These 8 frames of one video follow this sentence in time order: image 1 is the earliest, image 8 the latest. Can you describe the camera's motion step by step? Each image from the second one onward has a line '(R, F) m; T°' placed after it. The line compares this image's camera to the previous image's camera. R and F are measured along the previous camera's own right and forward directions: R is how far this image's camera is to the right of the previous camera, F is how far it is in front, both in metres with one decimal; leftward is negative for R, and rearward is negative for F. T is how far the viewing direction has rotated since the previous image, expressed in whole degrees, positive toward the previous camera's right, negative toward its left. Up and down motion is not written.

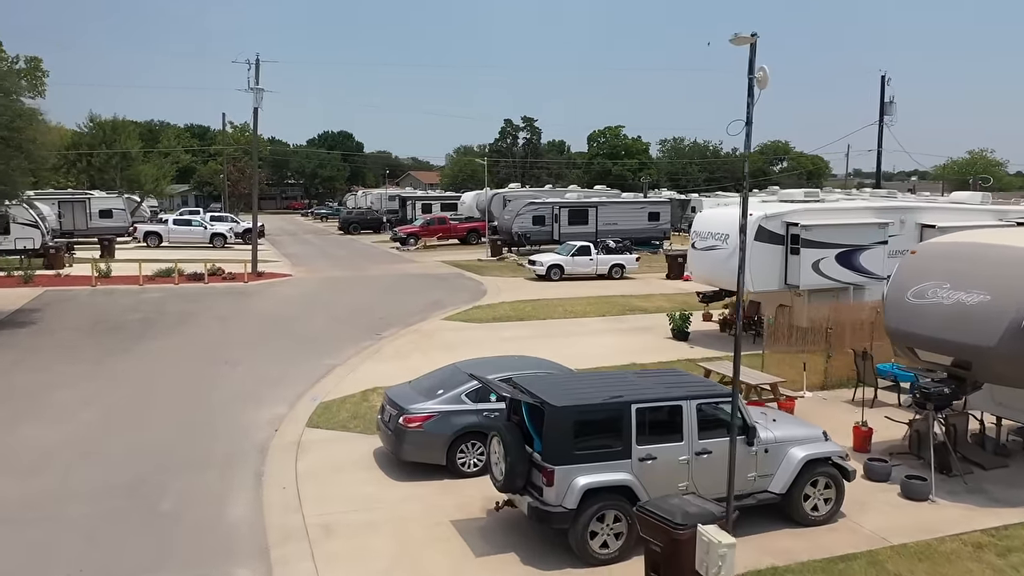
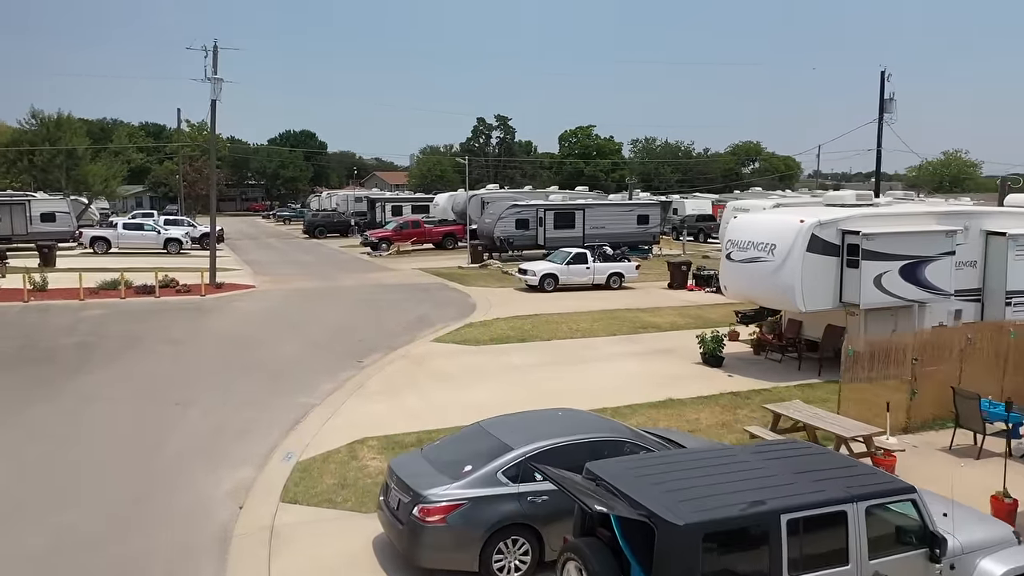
(-0.8, +2.5) m; +3°
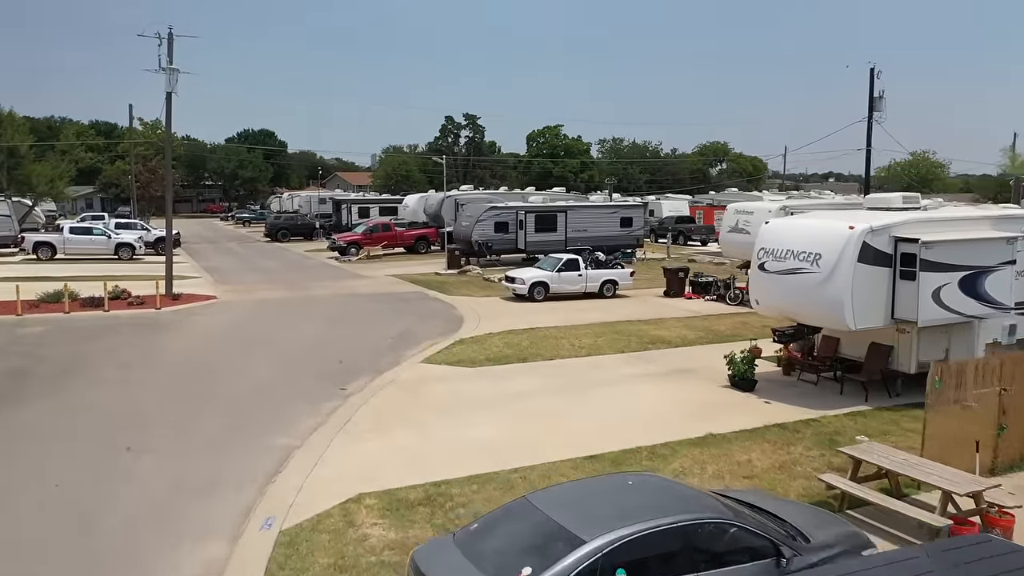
(-0.7, +1.8) m; +3°
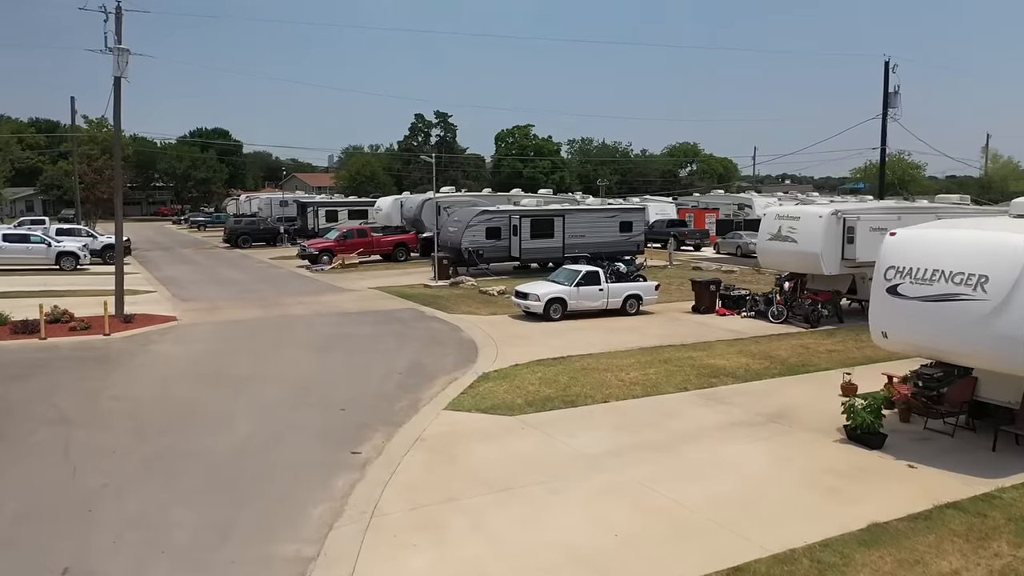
(-1.3, +3.0) m; +3°
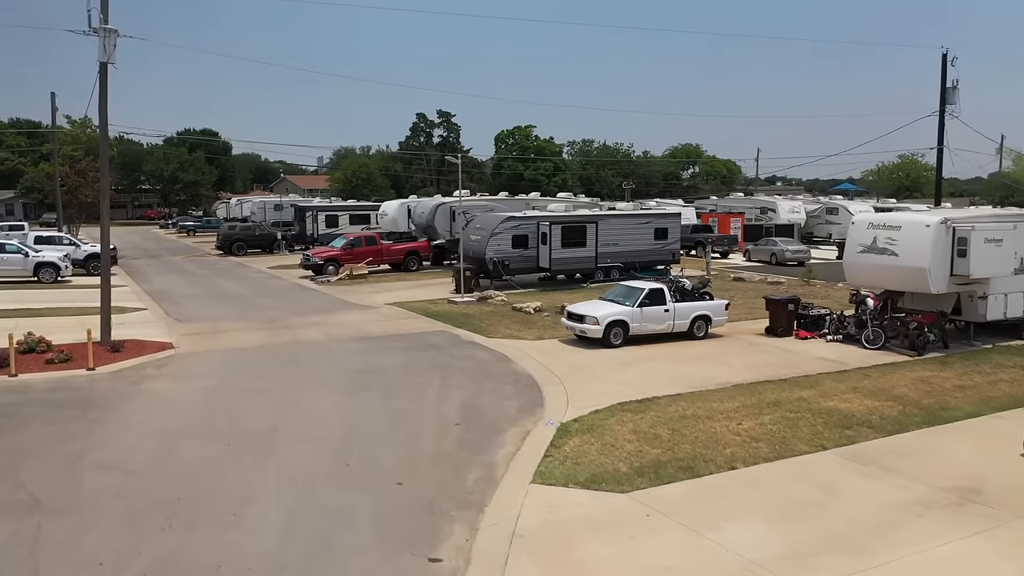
(-1.4, +2.7) m; +1°
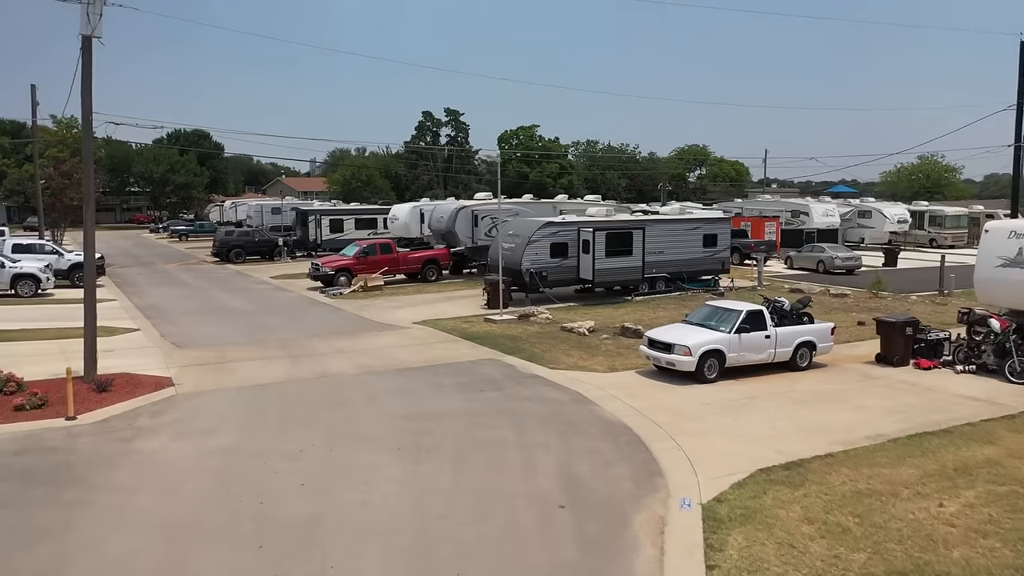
(-1.4, +2.9) m; +1°
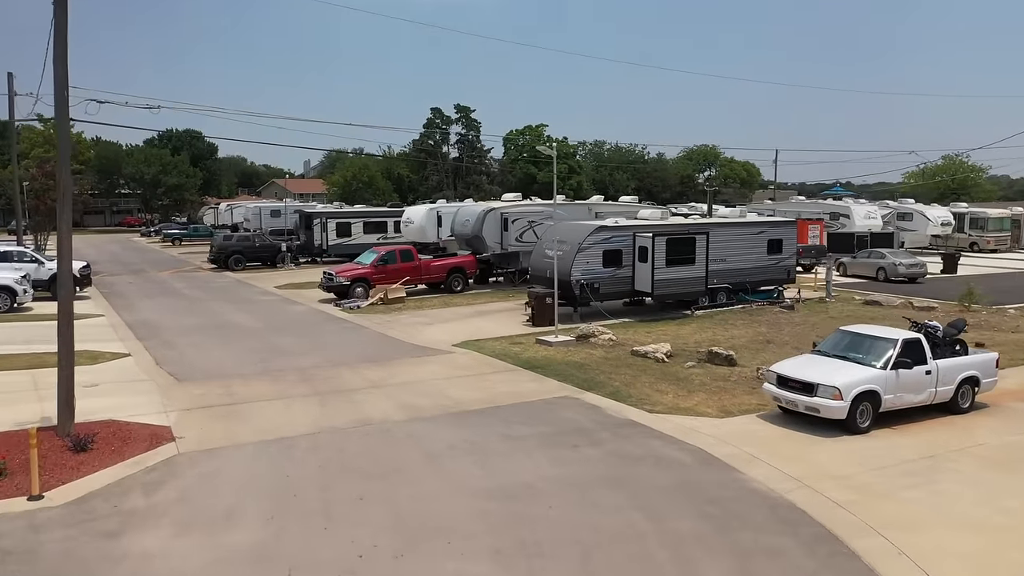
(-1.4, +3.0) m; +1°
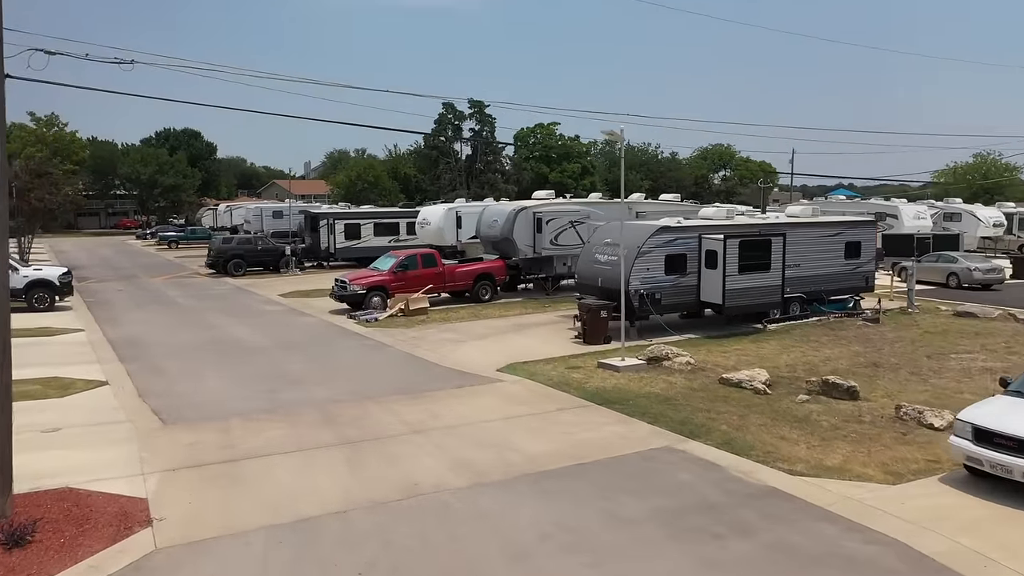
(-1.0, +3.0) m; 0°
